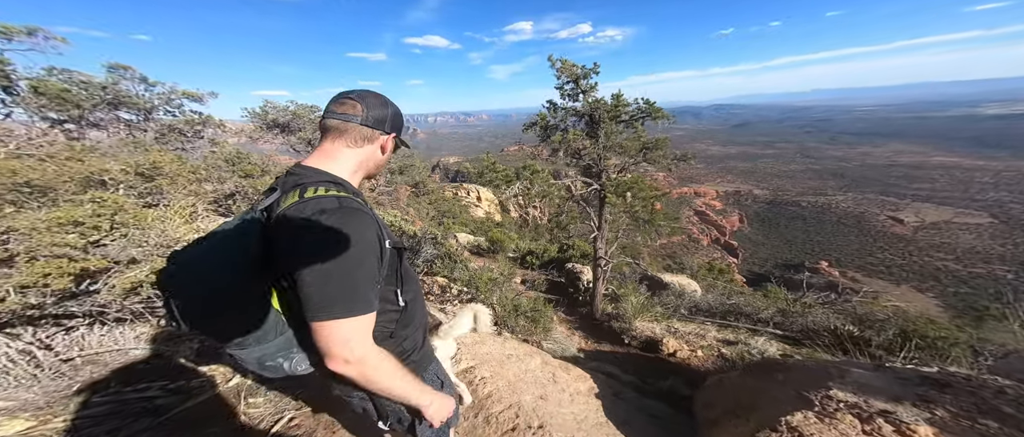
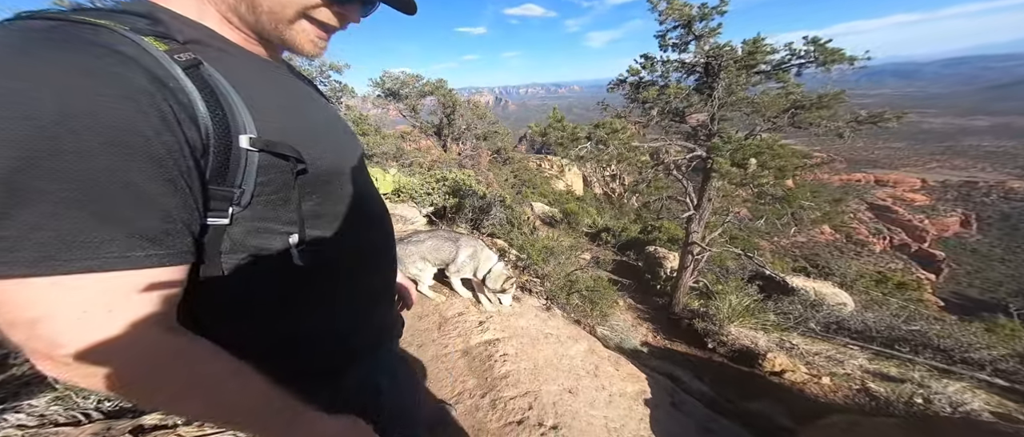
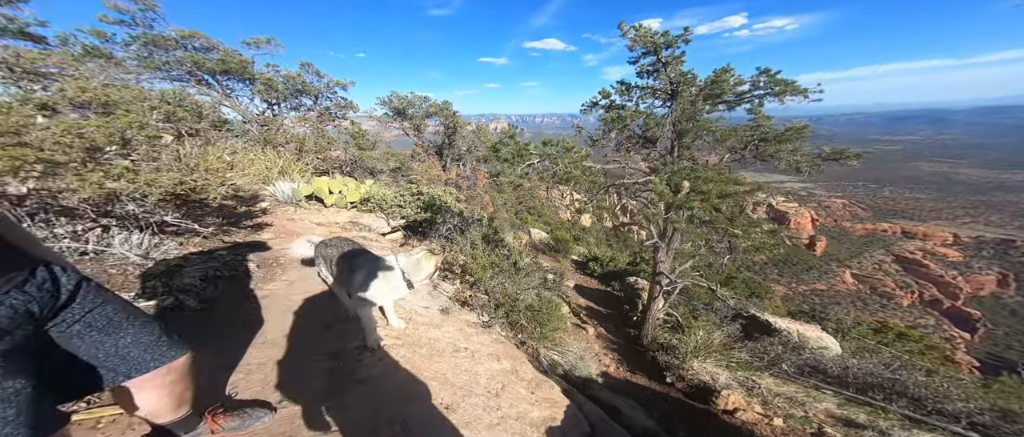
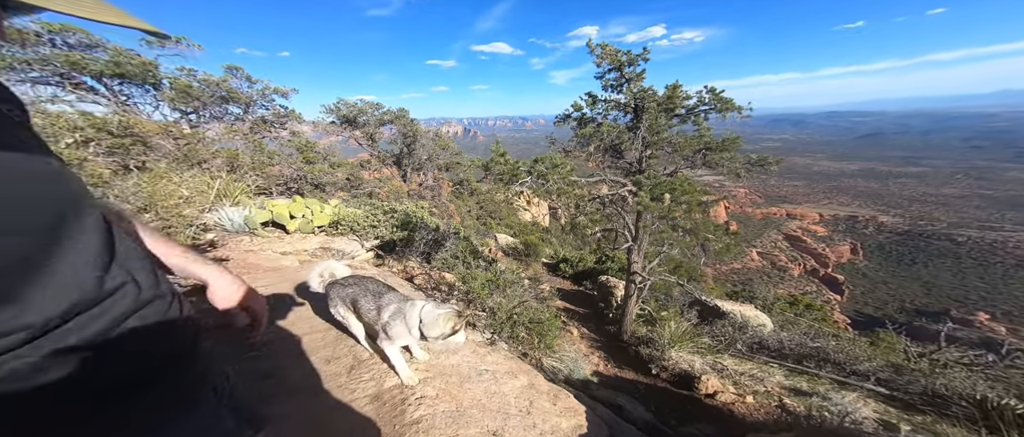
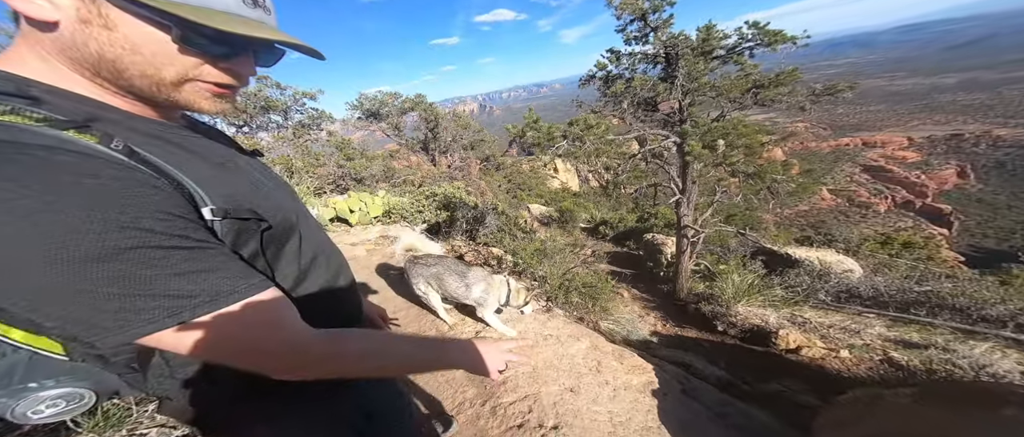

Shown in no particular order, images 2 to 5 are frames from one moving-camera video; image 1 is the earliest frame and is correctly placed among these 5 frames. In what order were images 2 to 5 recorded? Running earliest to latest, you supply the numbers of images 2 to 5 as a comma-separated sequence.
2, 5, 4, 3
